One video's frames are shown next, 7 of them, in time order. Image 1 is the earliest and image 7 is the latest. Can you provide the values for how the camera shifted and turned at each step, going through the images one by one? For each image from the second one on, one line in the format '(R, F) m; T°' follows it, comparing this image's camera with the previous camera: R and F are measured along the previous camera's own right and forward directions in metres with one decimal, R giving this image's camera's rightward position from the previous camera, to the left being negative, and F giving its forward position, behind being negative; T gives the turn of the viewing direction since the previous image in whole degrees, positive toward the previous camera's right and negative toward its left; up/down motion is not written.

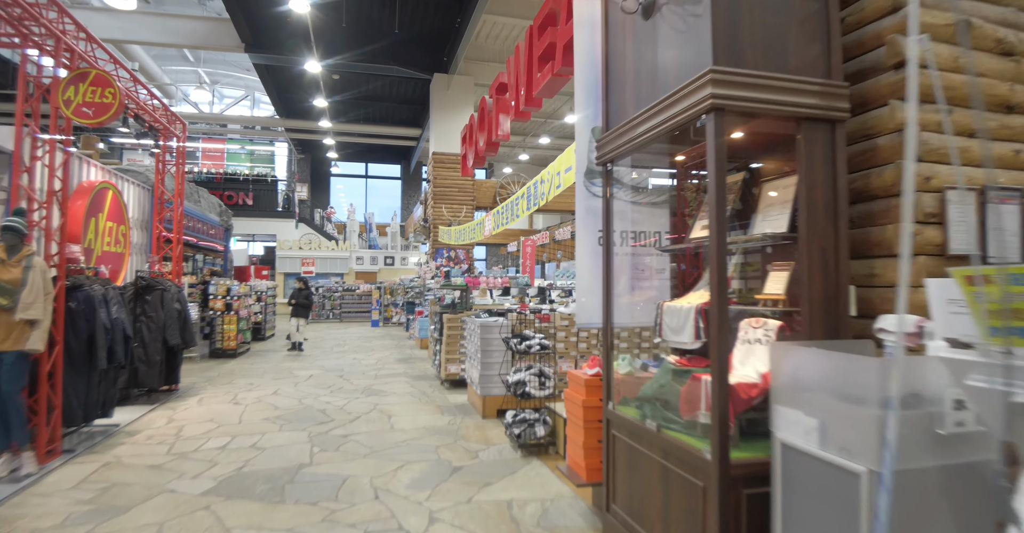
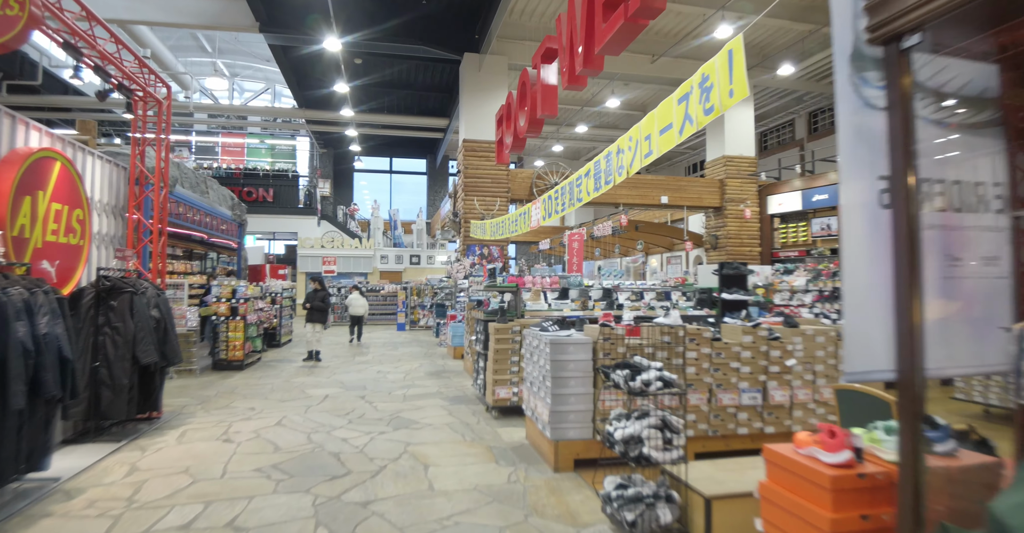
(-0.5, +1.4) m; -3°
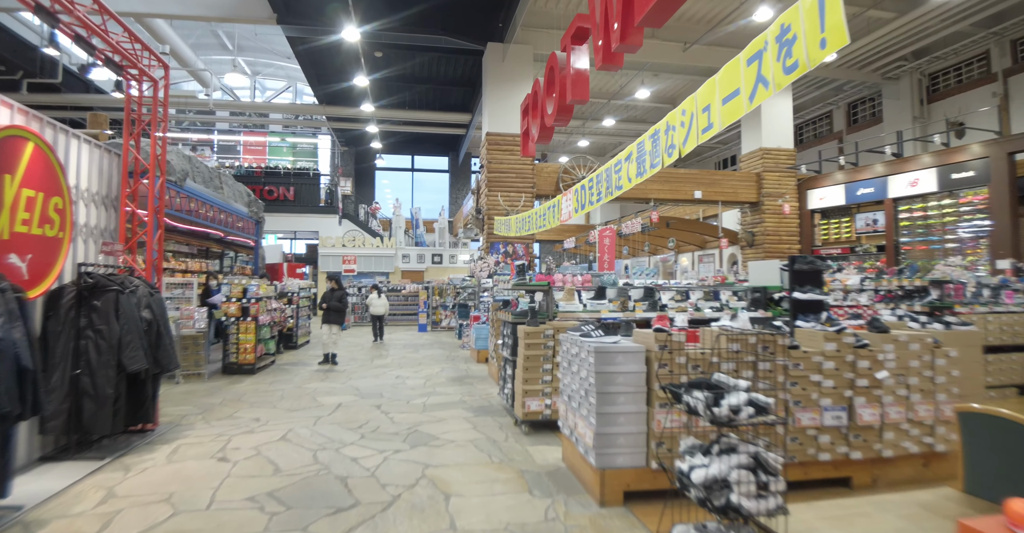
(-0.1, +0.6) m; -3°
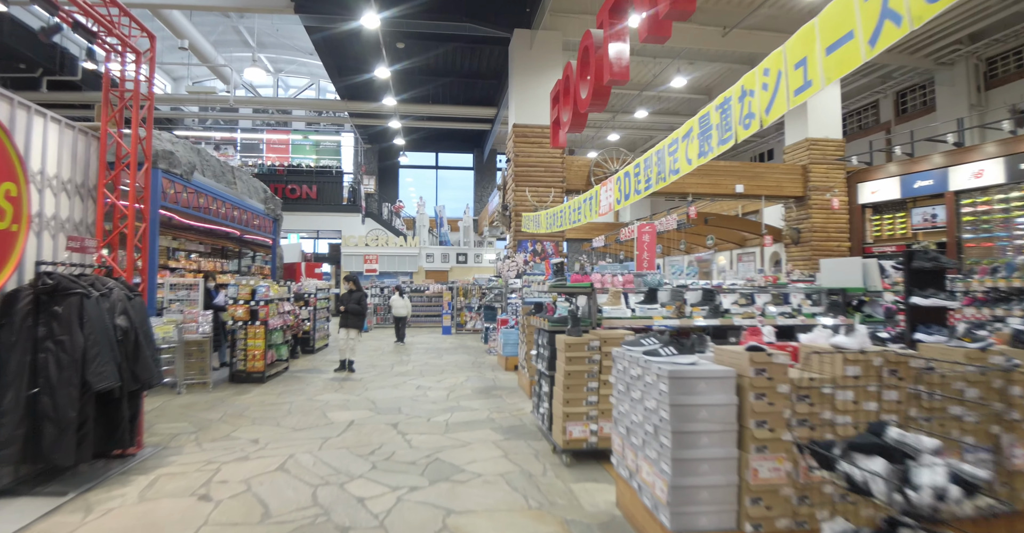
(-0.1, +0.7) m; -3°
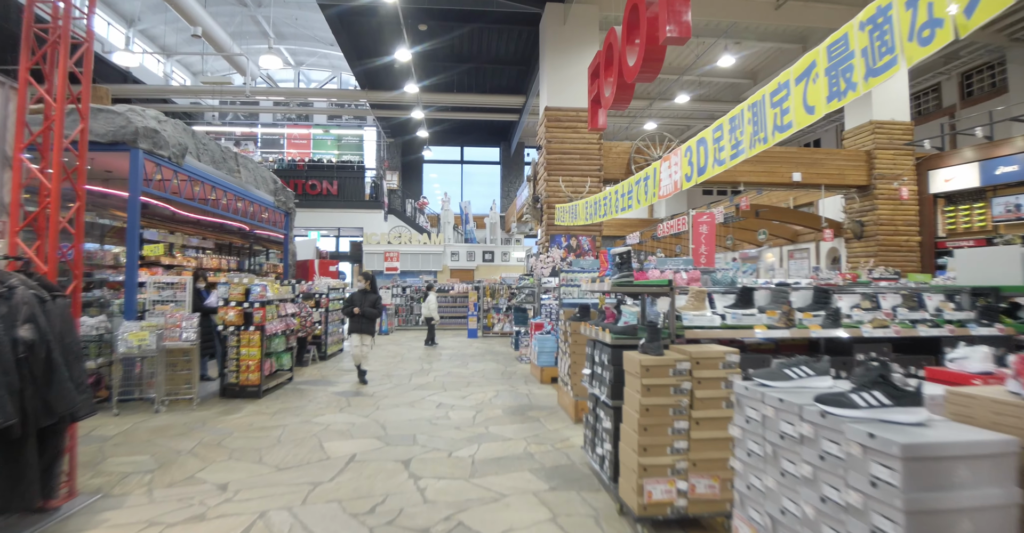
(-0.2, +1.0) m; -3°
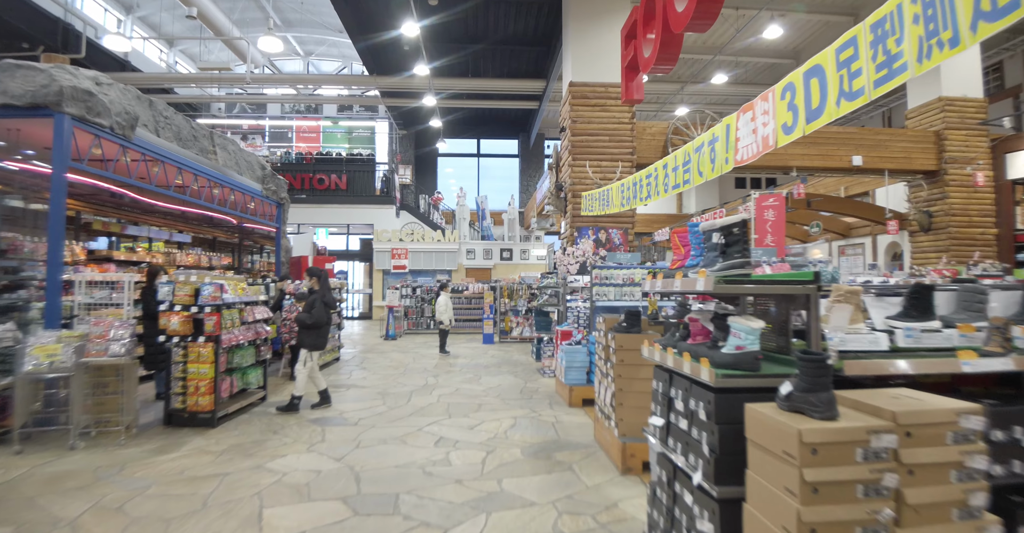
(0.0, +1.2) m; -3°
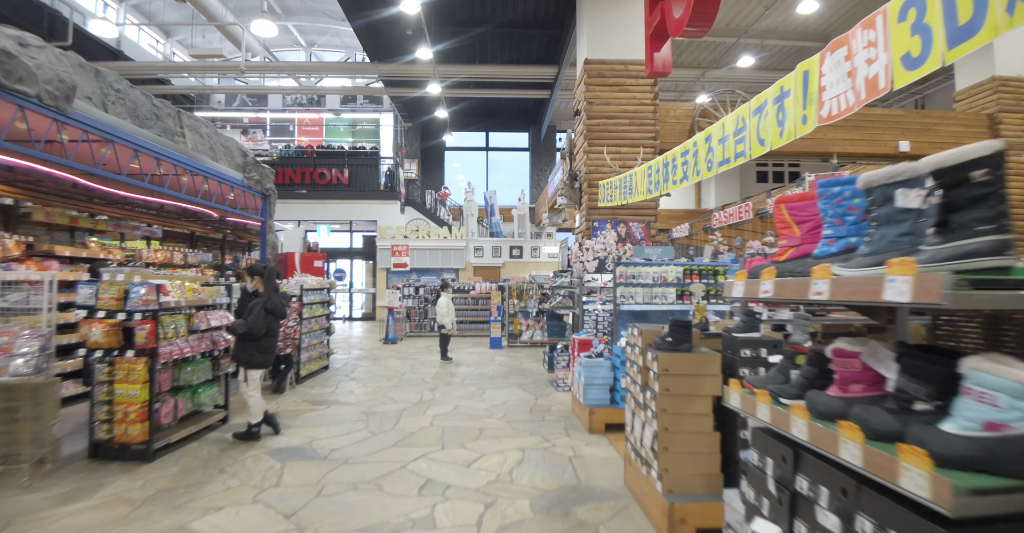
(0.0, +0.8) m; -1°
